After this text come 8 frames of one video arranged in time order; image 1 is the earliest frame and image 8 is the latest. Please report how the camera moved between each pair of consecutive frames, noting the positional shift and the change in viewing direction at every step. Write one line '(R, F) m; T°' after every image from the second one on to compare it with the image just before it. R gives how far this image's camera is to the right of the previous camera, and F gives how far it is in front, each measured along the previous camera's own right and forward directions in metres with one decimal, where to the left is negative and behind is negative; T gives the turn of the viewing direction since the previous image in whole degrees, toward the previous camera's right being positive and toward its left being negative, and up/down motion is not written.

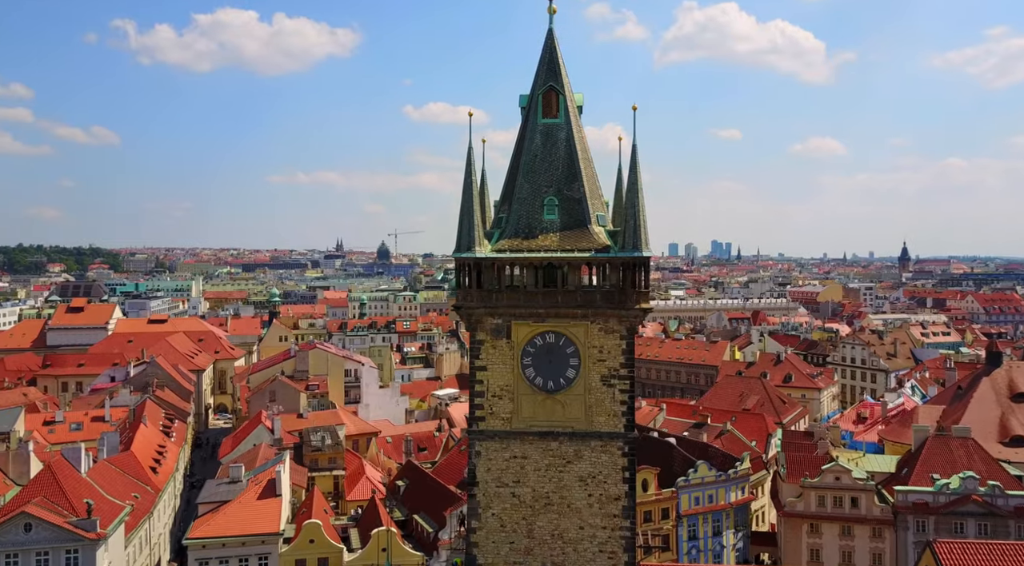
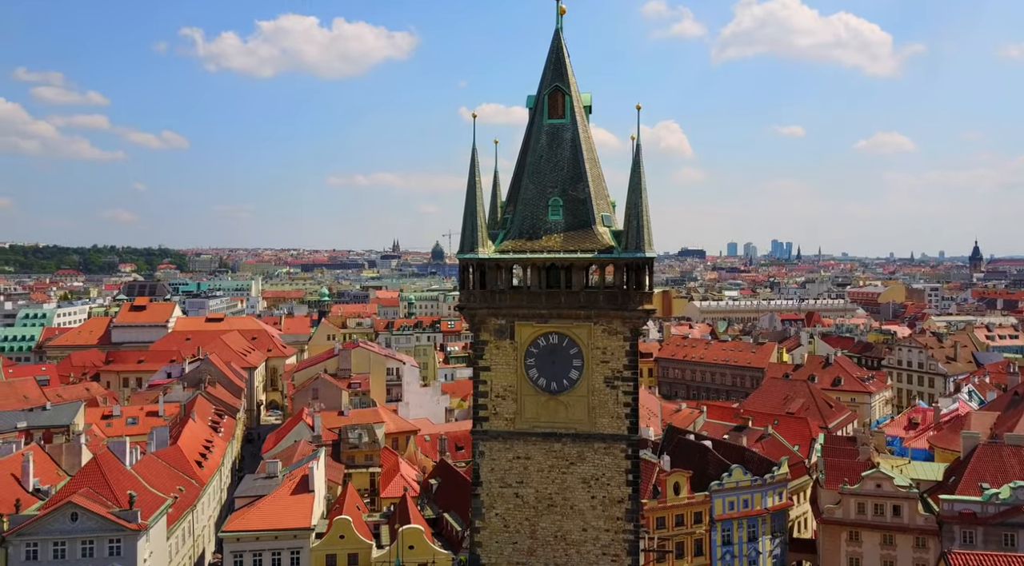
(+2.0, -0.1) m; -5°
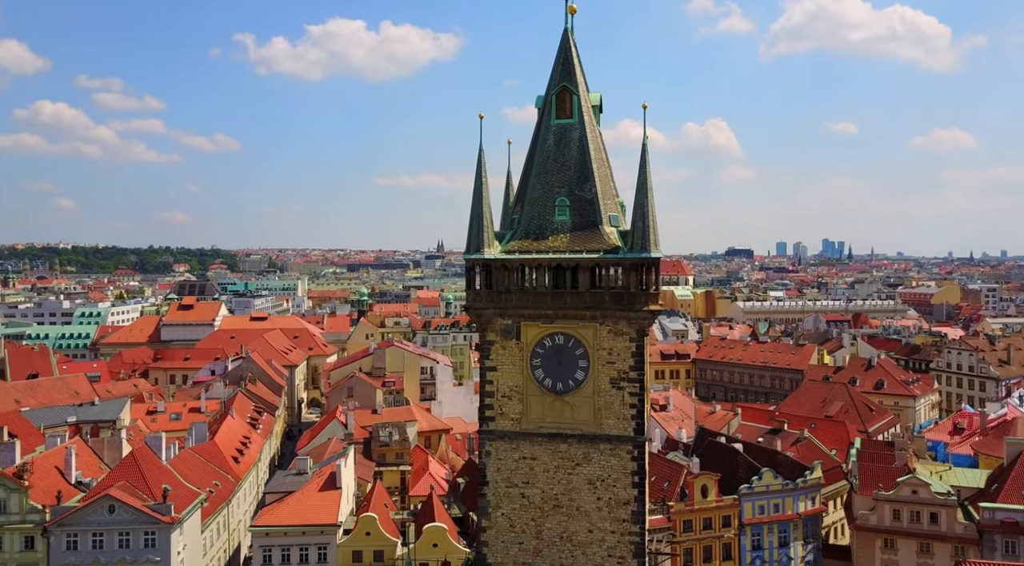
(+1.5, 0.0) m; -4°
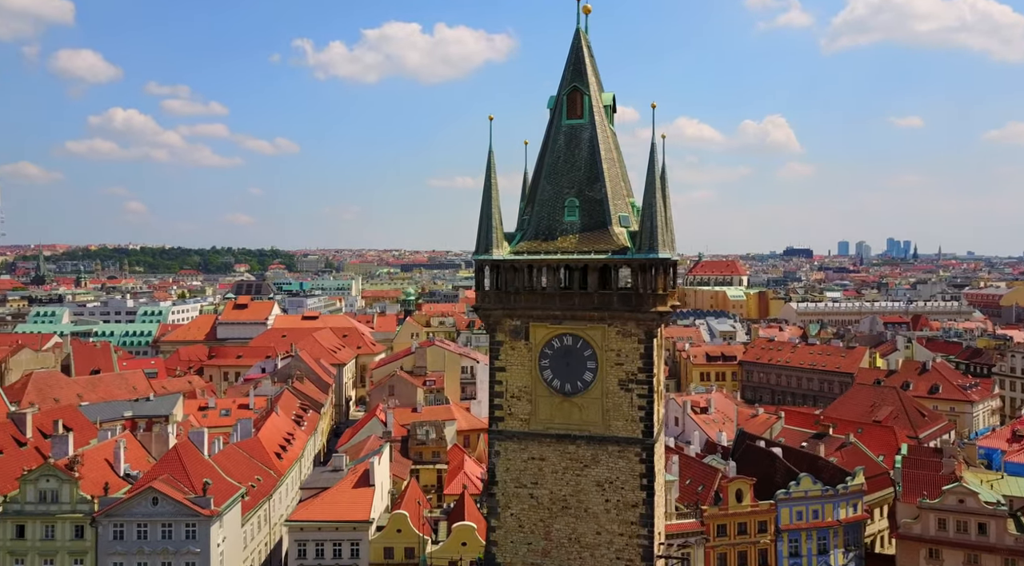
(+1.8, 0.0) m; -5°
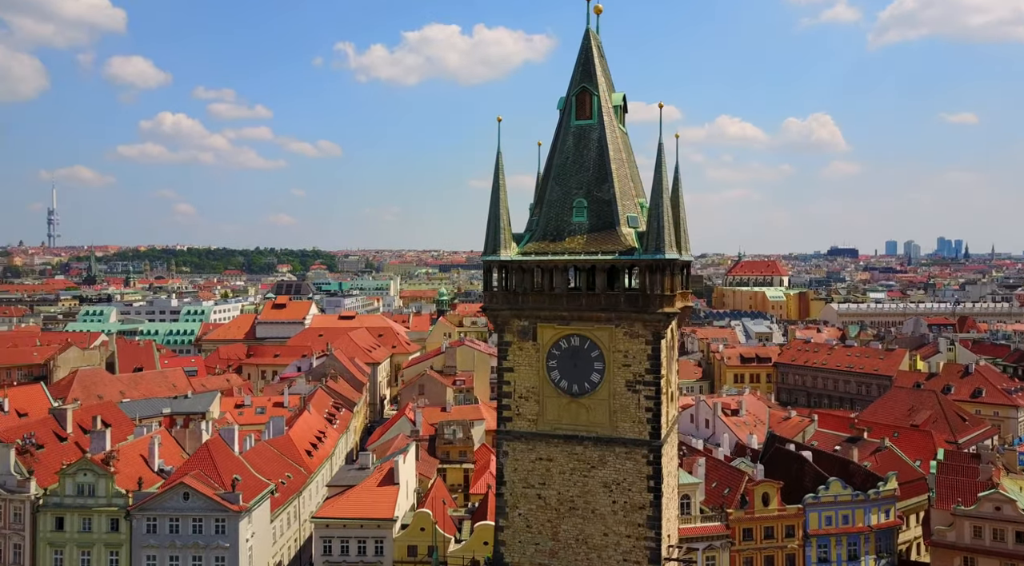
(+1.2, 0.0) m; -3°
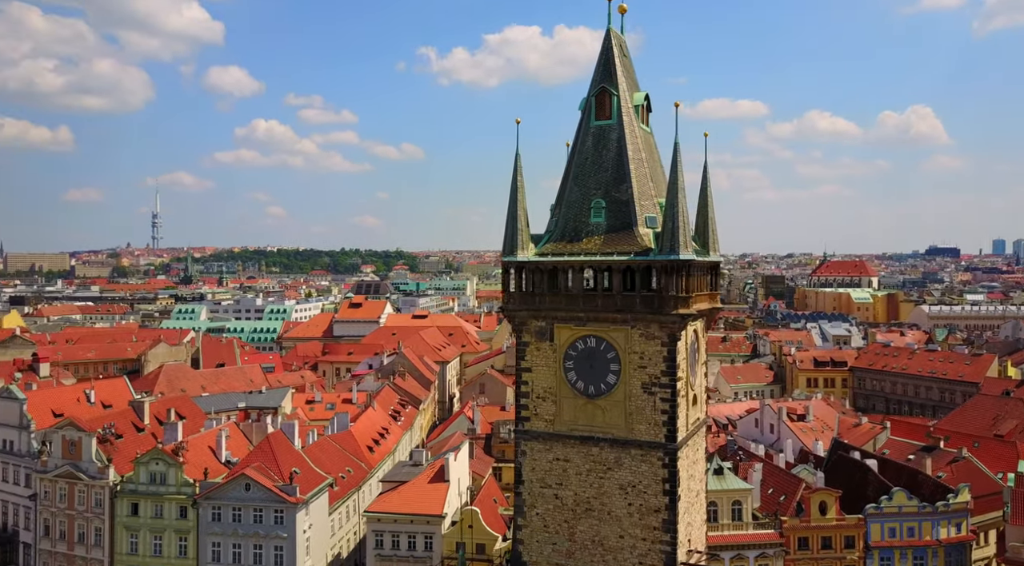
(+2.5, 0.0) m; -7°
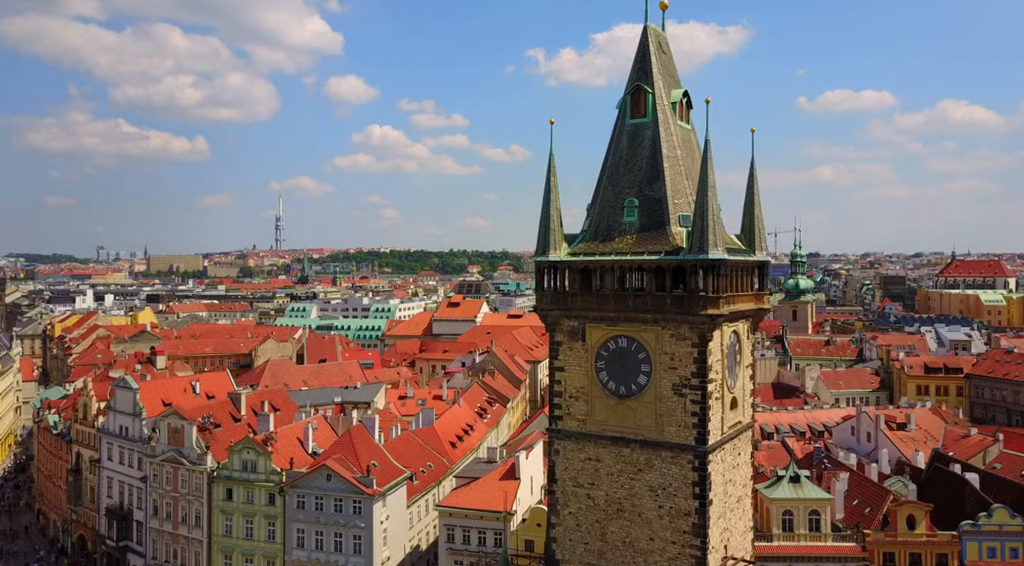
(+2.9, 0.0) m; -9°
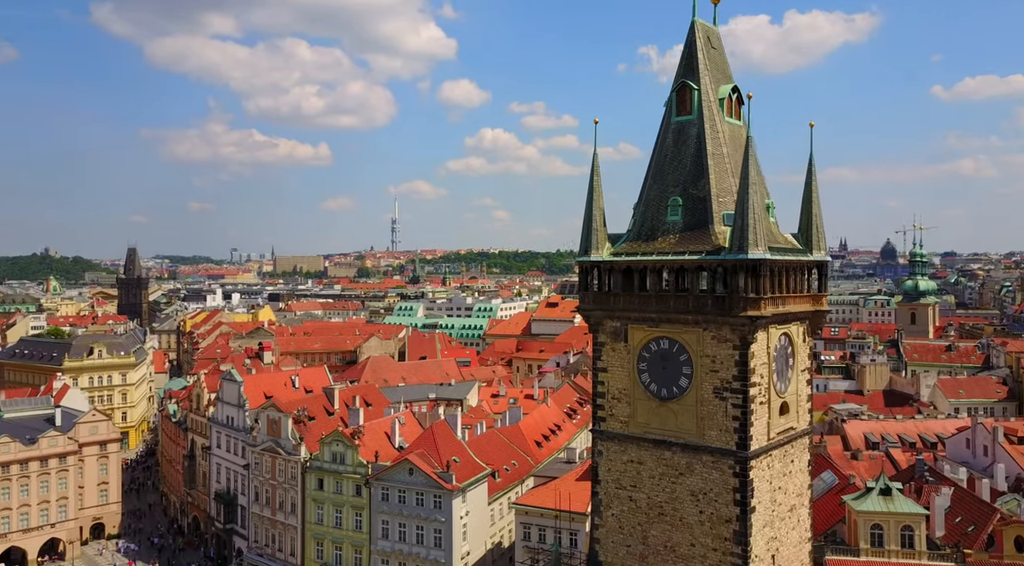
(+2.6, +0.1) m; -9°
